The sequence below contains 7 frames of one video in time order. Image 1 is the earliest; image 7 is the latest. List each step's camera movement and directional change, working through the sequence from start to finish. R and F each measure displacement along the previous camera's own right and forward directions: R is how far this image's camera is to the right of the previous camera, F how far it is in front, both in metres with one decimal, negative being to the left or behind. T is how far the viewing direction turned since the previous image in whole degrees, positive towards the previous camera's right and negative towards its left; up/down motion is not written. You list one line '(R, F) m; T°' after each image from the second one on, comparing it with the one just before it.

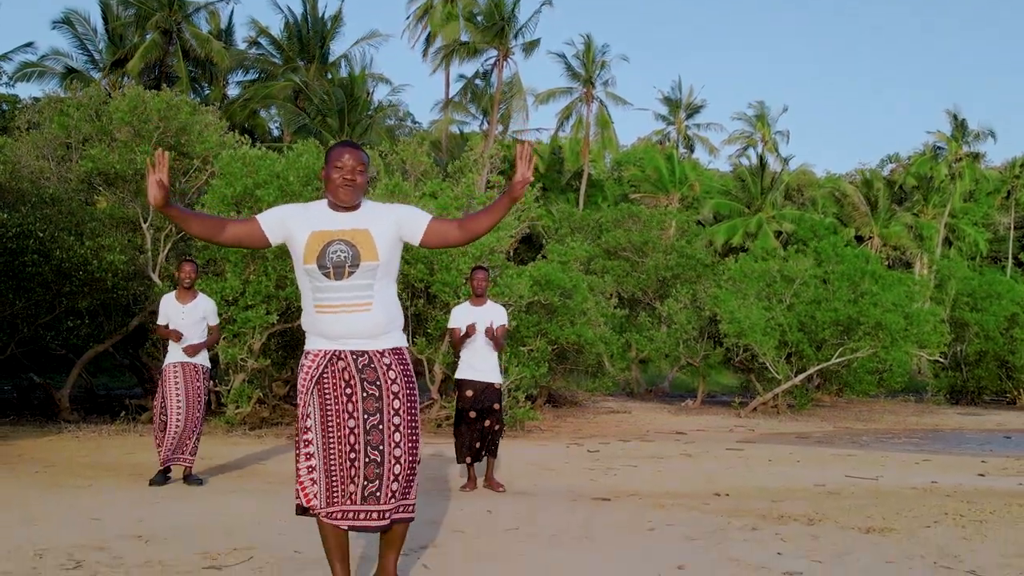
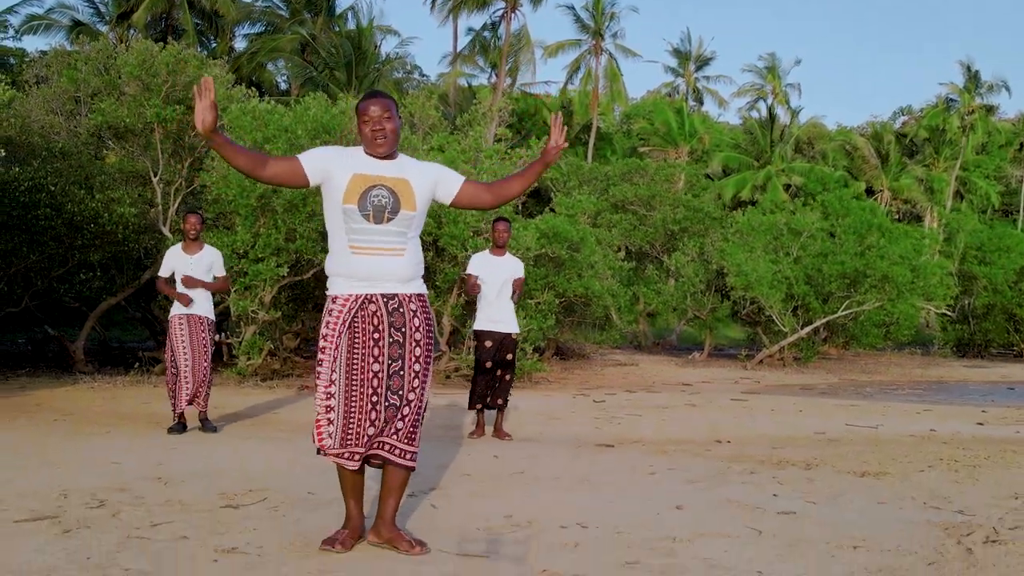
(0.0, -0.1) m; -1°
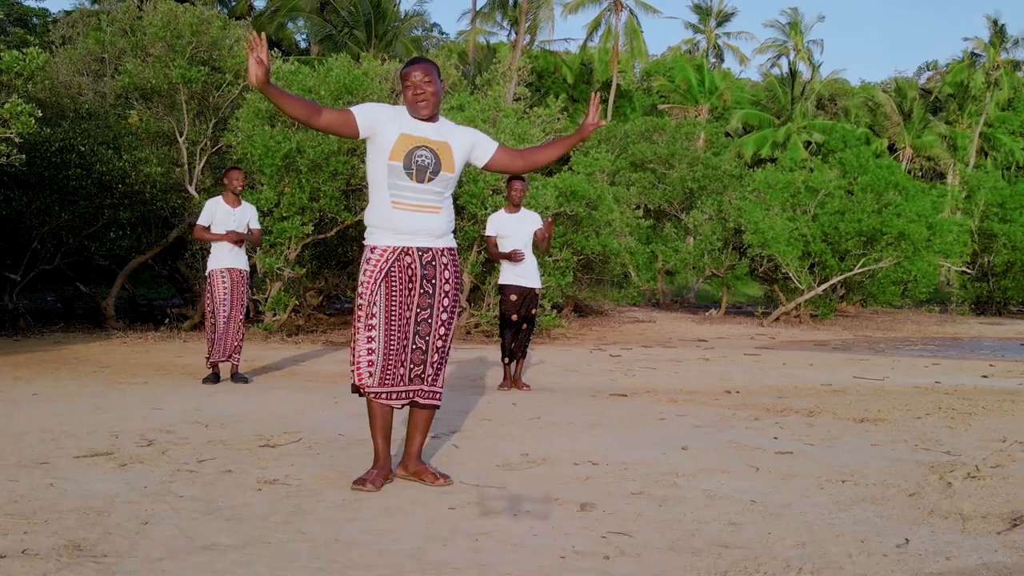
(0.0, -0.3) m; -1°
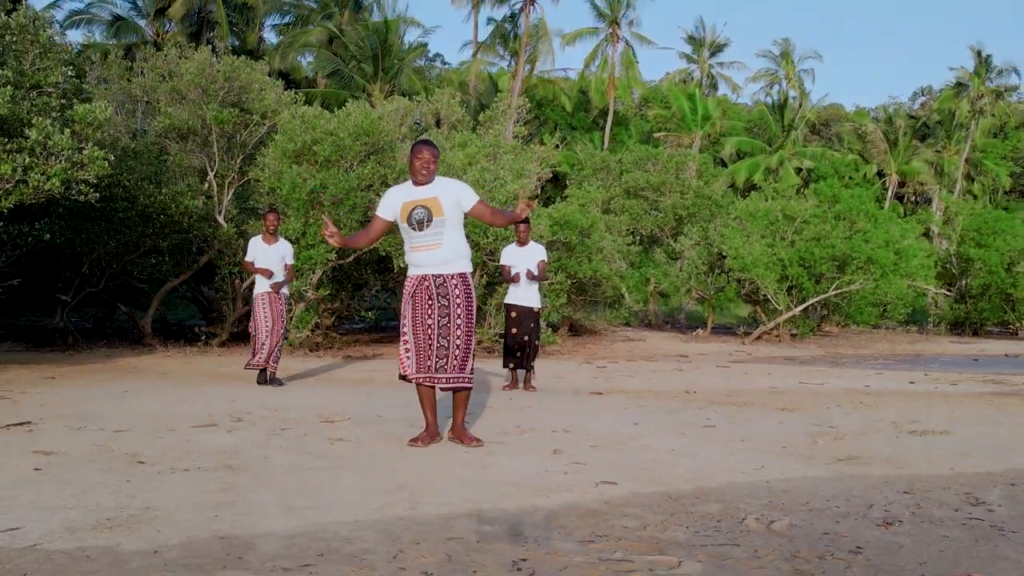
(0.0, -1.5) m; 0°
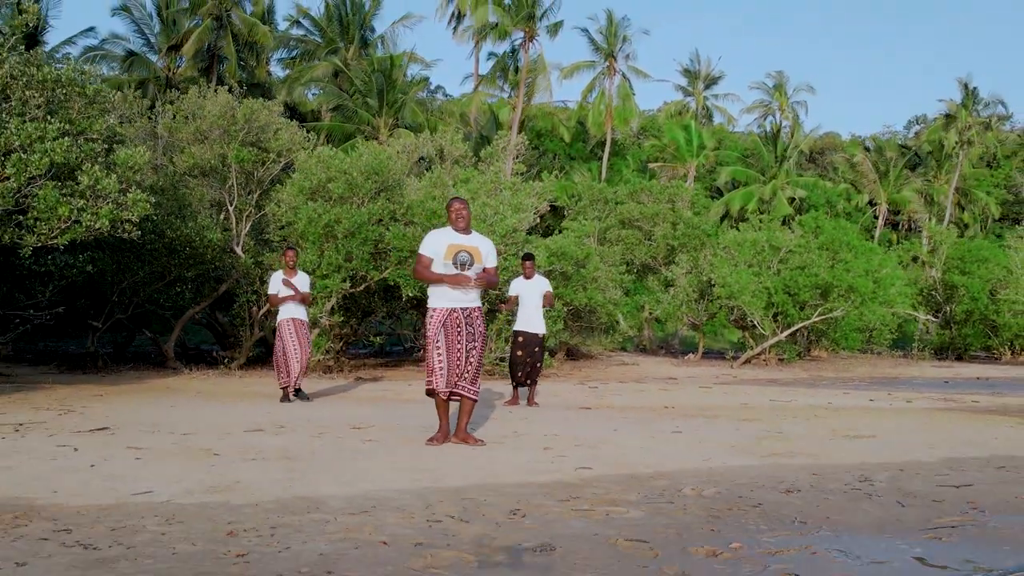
(0.0, -1.1) m; 0°
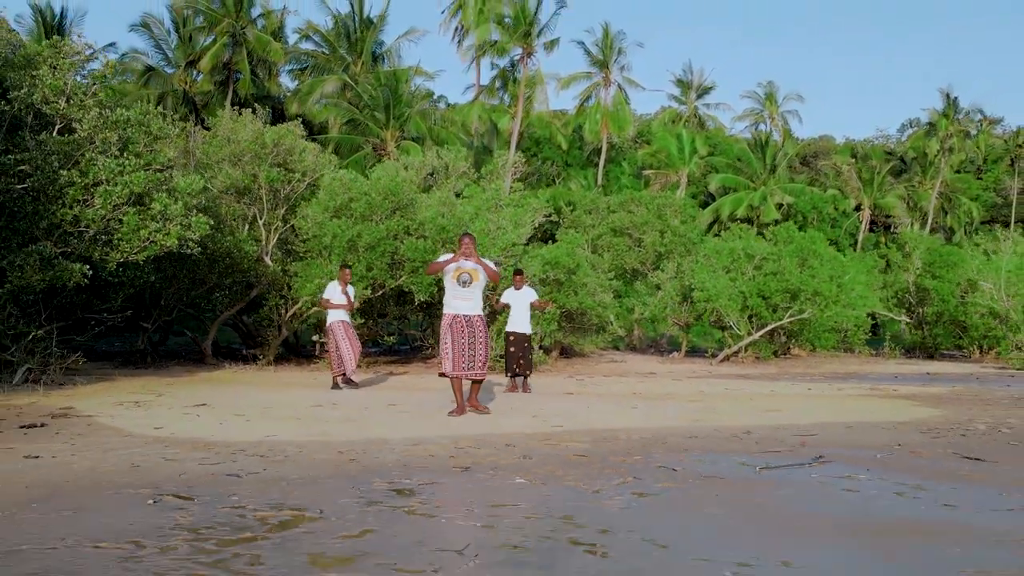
(0.0, -2.1) m; 0°
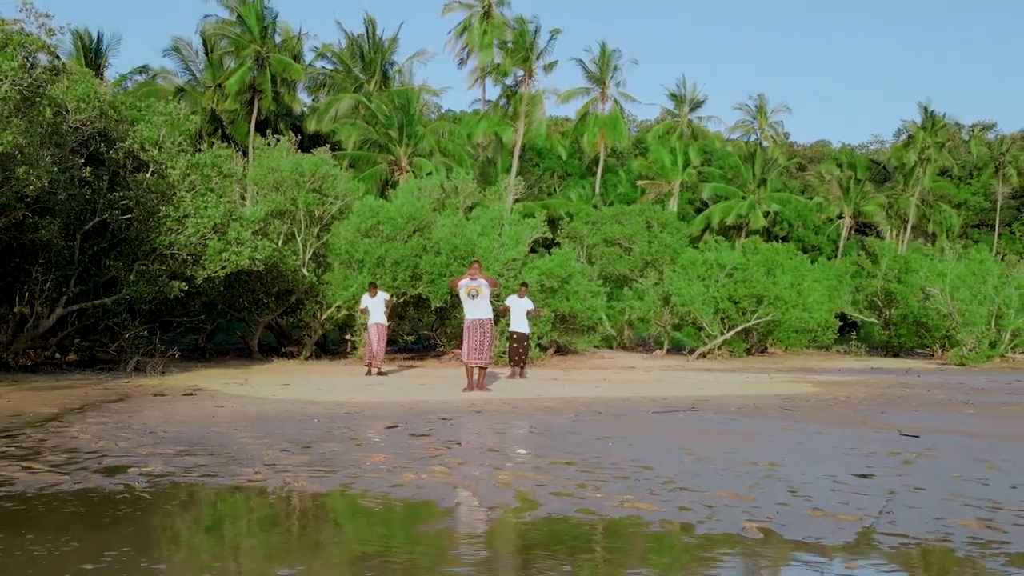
(+0.1, -3.3) m; 0°
